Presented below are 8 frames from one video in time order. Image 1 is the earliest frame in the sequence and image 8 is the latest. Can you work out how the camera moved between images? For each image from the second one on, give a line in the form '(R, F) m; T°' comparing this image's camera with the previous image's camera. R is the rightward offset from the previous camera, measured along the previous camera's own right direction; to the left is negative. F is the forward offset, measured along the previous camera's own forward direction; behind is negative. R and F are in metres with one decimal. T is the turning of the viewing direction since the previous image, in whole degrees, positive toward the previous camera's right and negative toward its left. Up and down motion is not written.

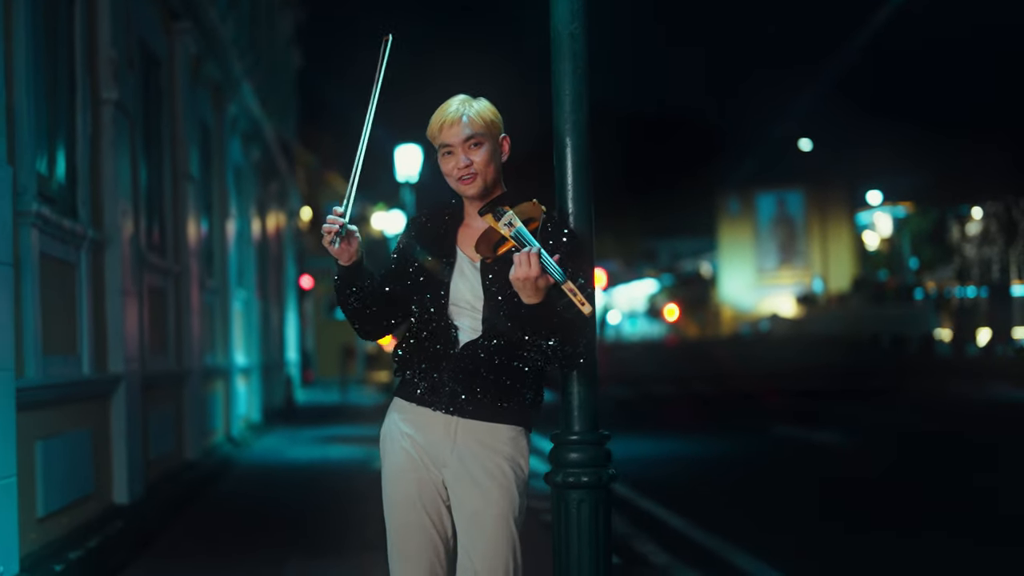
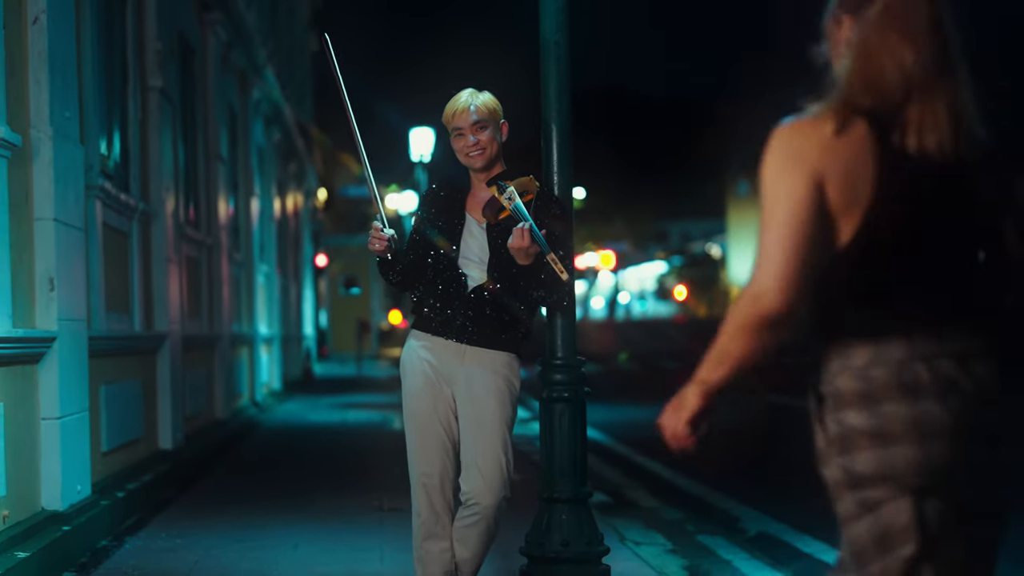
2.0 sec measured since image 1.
(0.0, -1.0) m; 0°
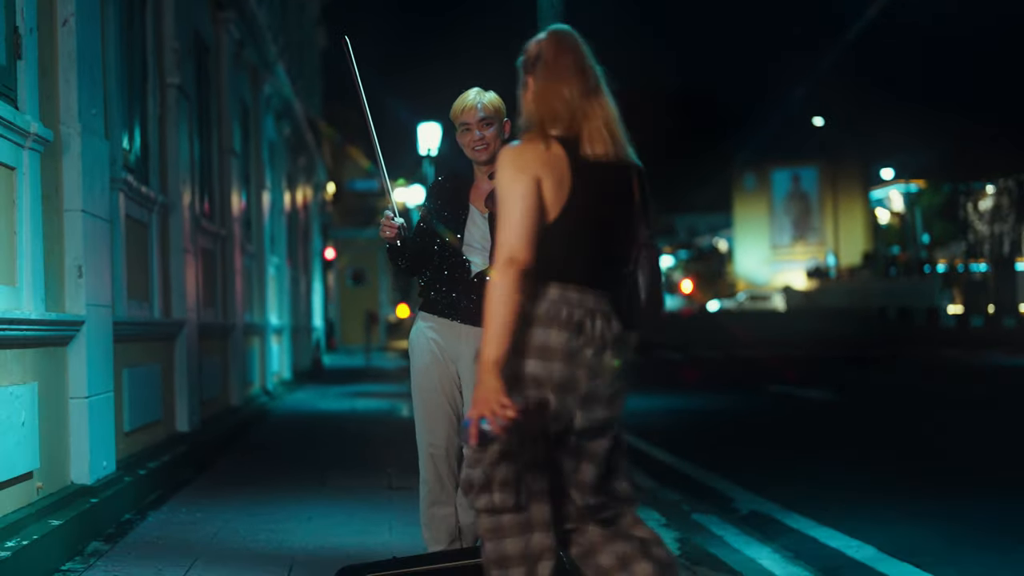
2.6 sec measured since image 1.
(0.0, -0.4) m; 0°
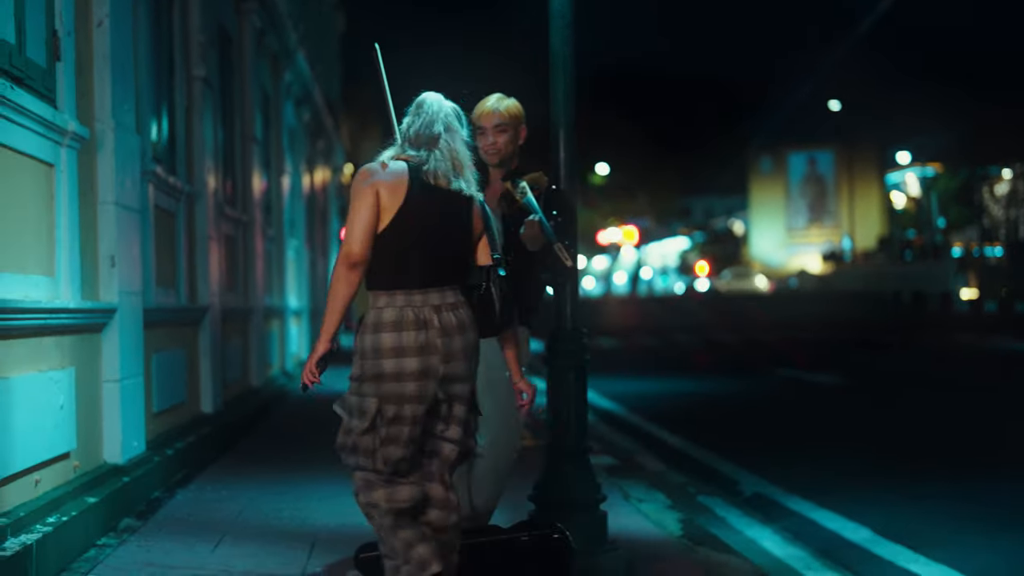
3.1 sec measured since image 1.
(0.0, -0.3) m; -1°
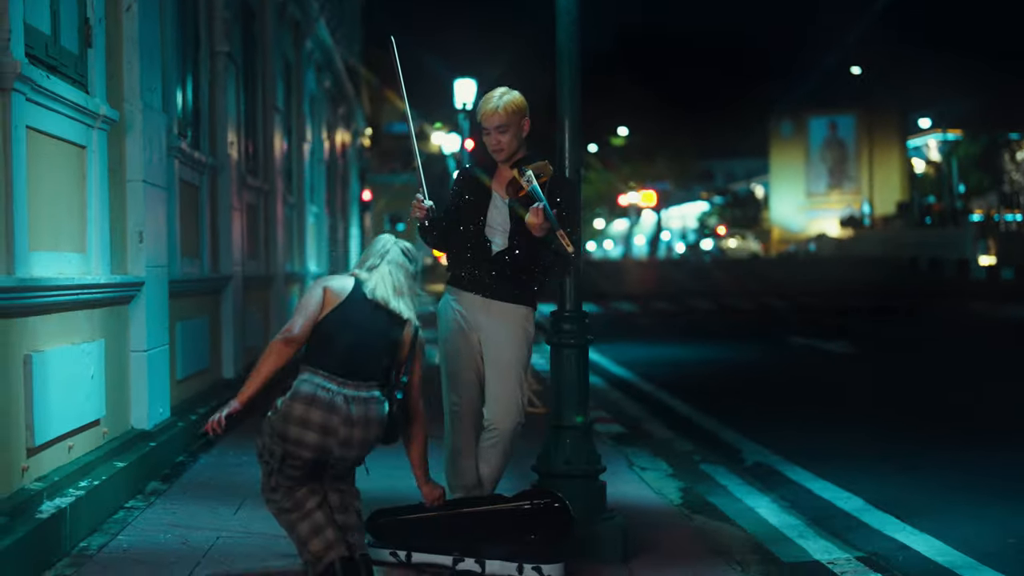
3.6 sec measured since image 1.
(+0.1, -0.3) m; -1°
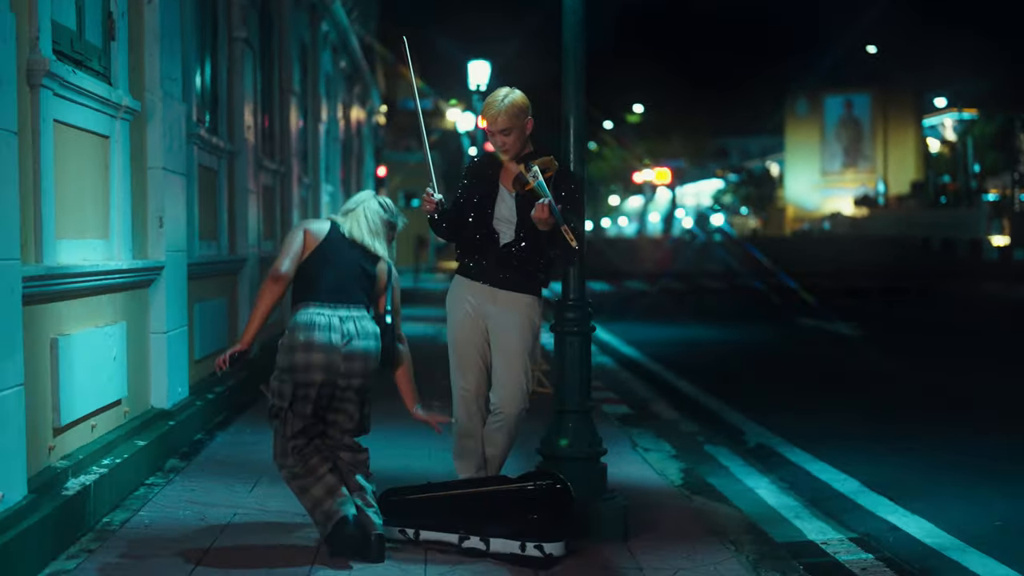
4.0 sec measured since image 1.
(0.0, -0.2) m; -1°
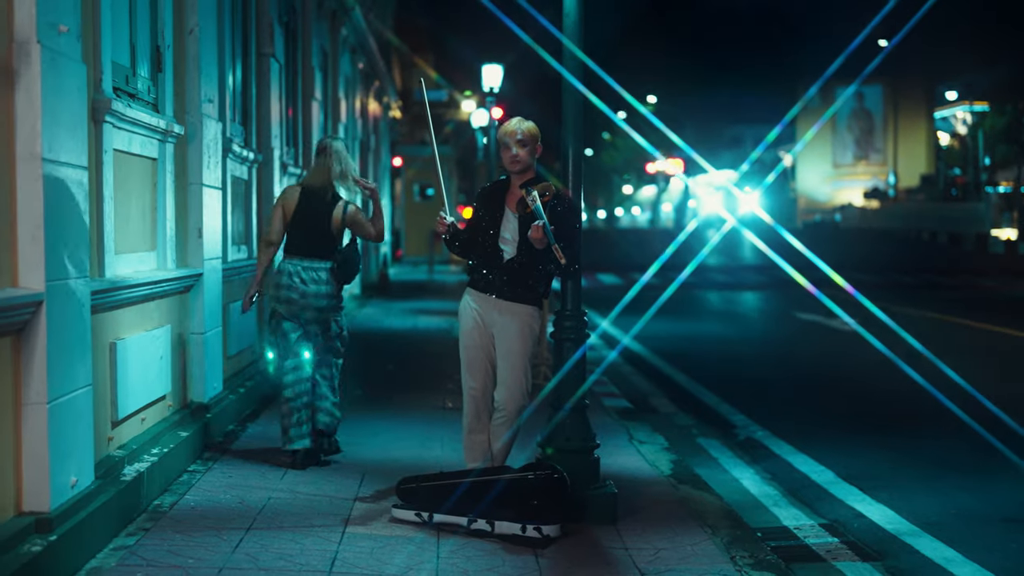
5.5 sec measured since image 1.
(0.0, -0.8) m; 0°
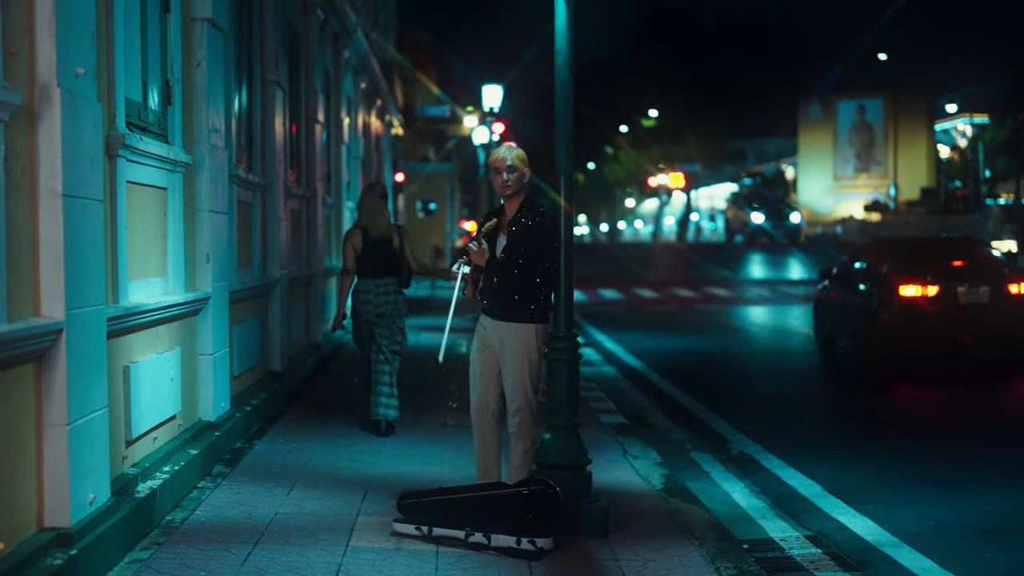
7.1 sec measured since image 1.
(0.0, -0.3) m; 0°
